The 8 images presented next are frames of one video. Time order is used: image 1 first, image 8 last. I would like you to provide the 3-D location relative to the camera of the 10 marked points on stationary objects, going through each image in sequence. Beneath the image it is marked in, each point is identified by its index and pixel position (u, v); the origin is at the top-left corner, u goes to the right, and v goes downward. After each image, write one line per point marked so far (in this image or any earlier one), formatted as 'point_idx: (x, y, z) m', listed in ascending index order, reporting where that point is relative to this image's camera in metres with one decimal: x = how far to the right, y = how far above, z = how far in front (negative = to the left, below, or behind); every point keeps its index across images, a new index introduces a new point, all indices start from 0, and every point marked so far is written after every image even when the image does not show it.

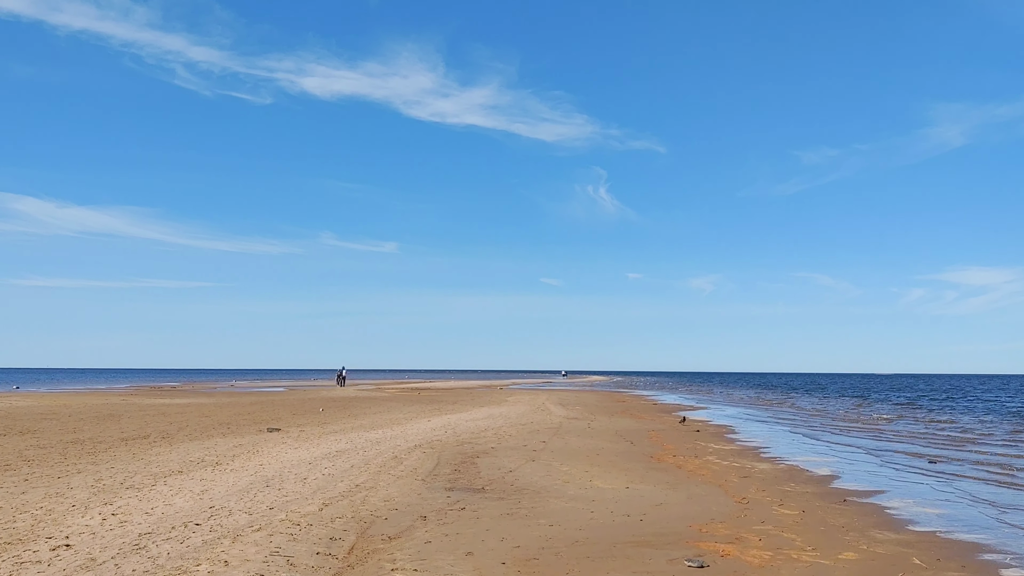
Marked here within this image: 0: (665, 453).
0: (+4.4, -4.7, +19.1) m
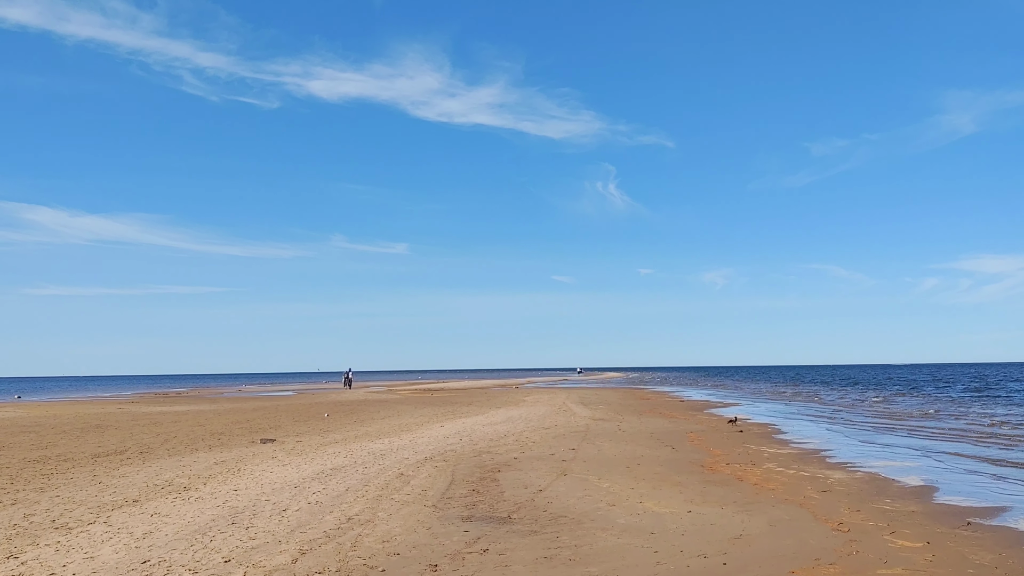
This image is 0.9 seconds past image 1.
0: (+5.0, -4.2, +16.4) m
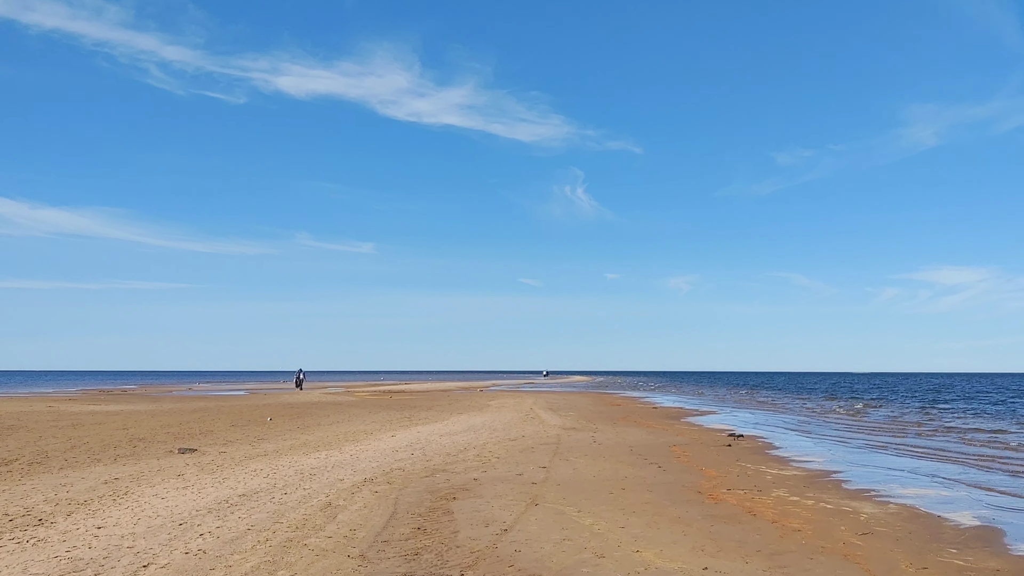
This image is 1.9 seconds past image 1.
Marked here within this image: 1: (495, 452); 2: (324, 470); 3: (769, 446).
0: (+4.2, -4.1, +13.8) m
1: (-0.4, -4.3, +17.1) m
2: (-4.1, -4.0, +14.4) m
3: (+7.7, -4.7, +19.5) m
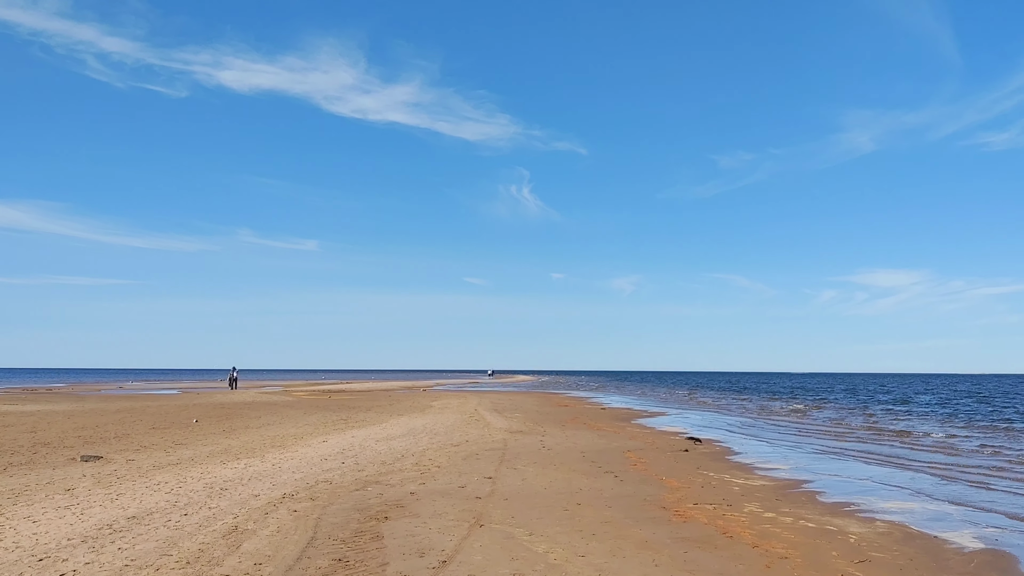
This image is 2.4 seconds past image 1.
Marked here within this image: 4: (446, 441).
0: (+3.1, -3.9, +12.6) m
1: (-1.8, -4.1, +15.6) m
2: (-5.2, -3.7, +12.5) m
3: (+6.1, -4.6, +18.6) m
4: (-1.9, -4.5, +19.2) m
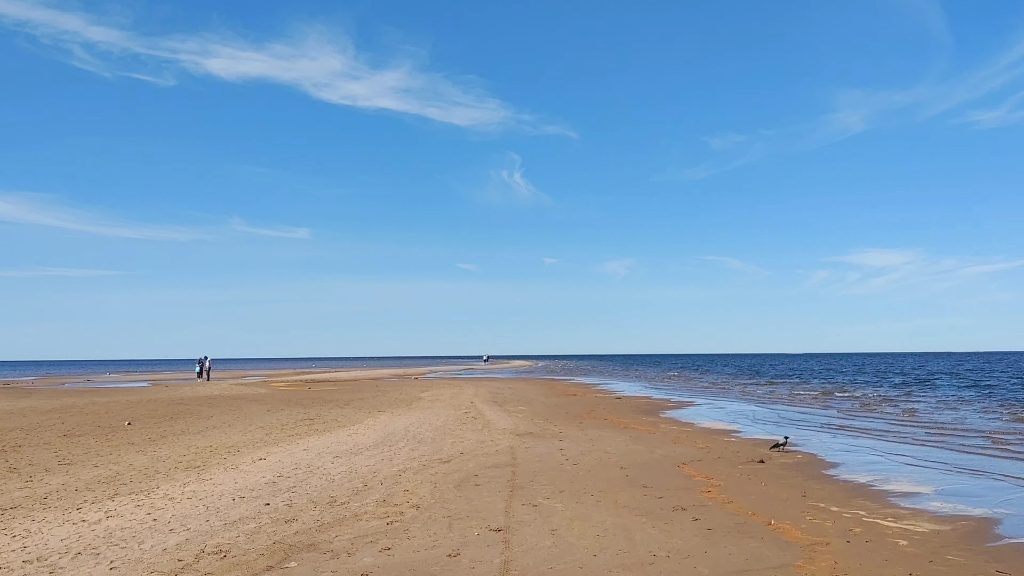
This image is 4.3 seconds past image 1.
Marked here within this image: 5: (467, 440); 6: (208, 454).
0: (+3.4, -3.0, +7.4) m
1: (-1.5, -3.2, +10.3) m
2: (-4.9, -3.0, +7.2) m
3: (+6.3, -3.6, +13.4) m
4: (-1.7, -3.5, +14.0) m
5: (-1.1, -3.8, +16.5) m
6: (-7.0, -3.8, +15.1) m
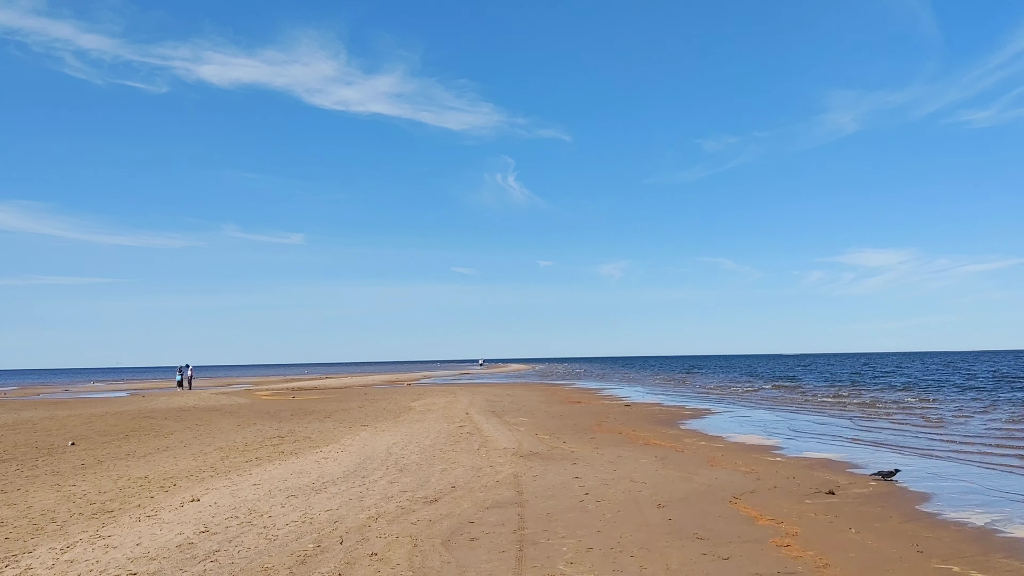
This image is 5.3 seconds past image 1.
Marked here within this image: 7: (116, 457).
0: (+3.5, -2.8, +4.5) m
1: (-1.4, -3.0, +7.4) m
2: (-4.8, -2.8, +4.2) m
3: (+6.4, -3.3, +10.6) m
4: (-1.6, -3.4, +11.0) m
5: (-1.1, -3.7, +13.6) m
6: (-6.9, -3.7, +12.0) m
7: (-11.1, -4.7, +18.7) m
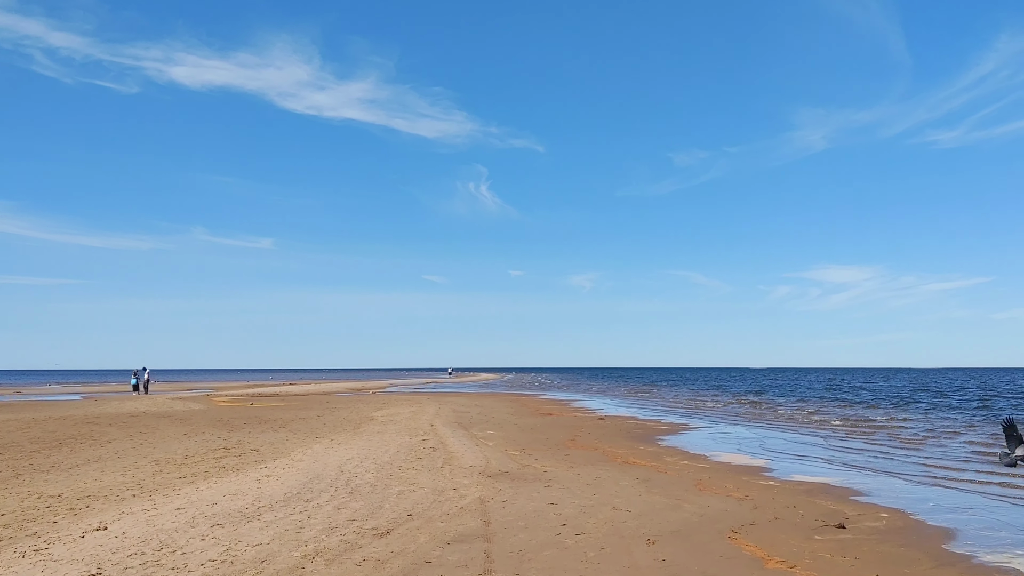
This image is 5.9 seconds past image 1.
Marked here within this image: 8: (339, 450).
0: (+3.3, -2.8, +3.2) m
1: (-1.7, -2.9, +5.8) m
2: (-5.0, -2.6, +2.5) m
3: (+5.9, -3.4, +9.3) m
4: (-2.1, -3.3, +9.4) m
5: (-1.7, -3.6, +12.0) m
6: (-7.5, -3.5, +10.2) m
7: (-11.9, -4.5, +16.6) m
8: (-5.0, -4.5, +18.6) m
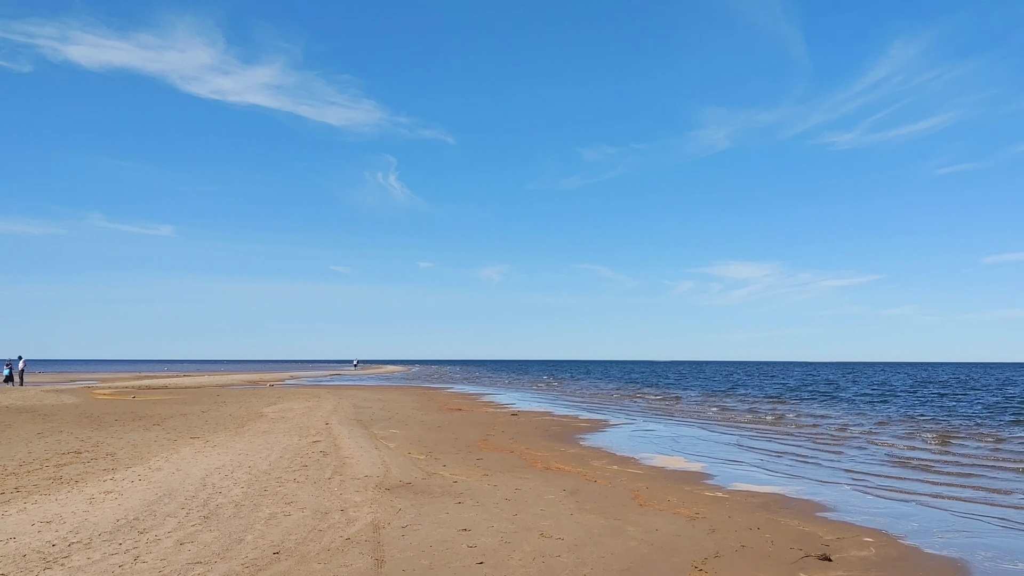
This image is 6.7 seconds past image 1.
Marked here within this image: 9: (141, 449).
0: (+3.1, -2.5, +1.3) m
1: (-2.3, -2.6, +3.2) m
2: (-5.1, -2.2, -0.4) m
3: (+4.8, -3.1, +7.8) m
4: (-3.1, -2.9, +6.8) m
5: (-3.1, -3.2, +9.4) m
6: (-8.6, -3.0, +6.9) m
7: (-13.9, -3.8, +12.6) m
8: (-7.2, -3.9, +15.5) m
9: (-9.6, -4.2, +17.2) m
